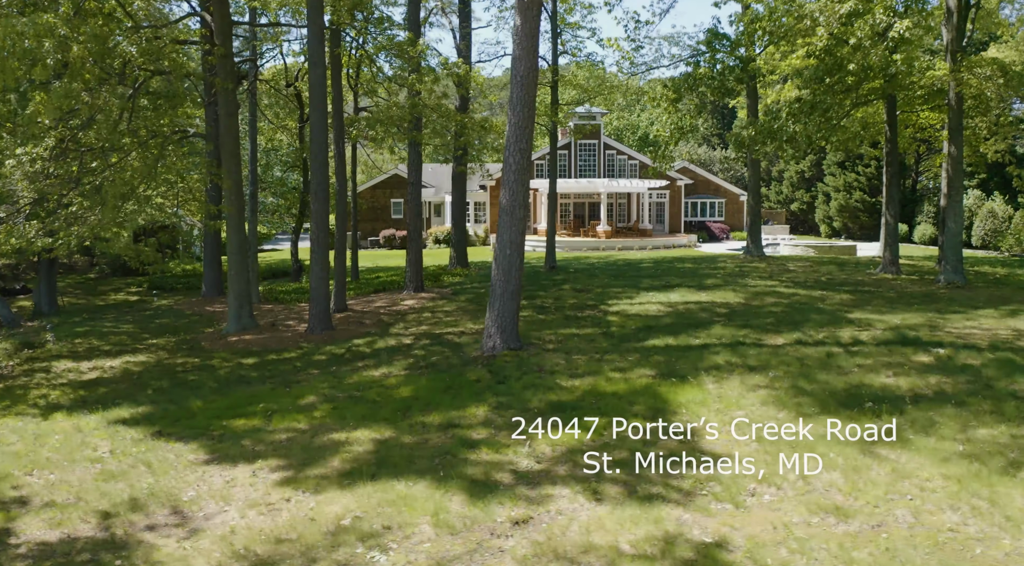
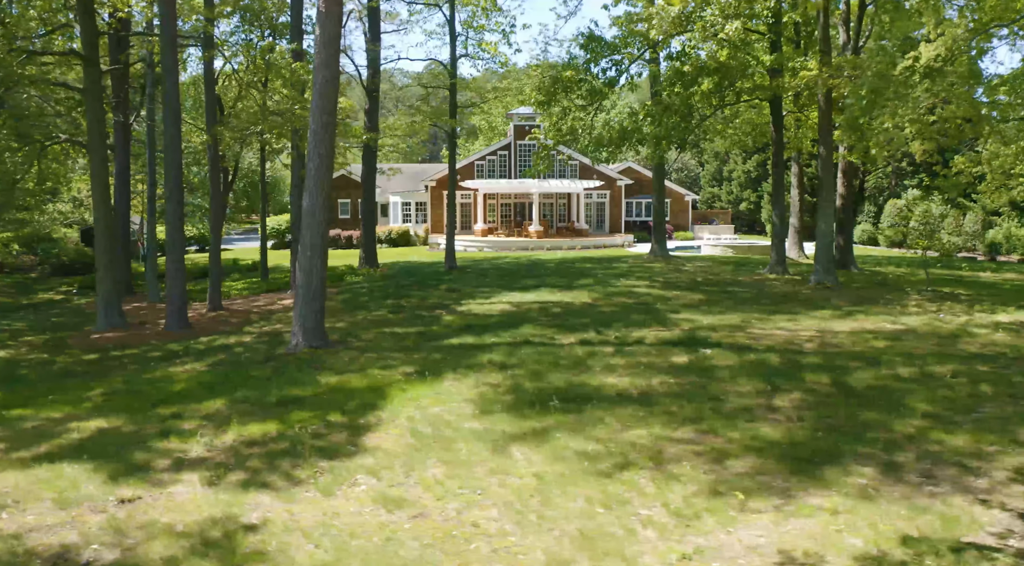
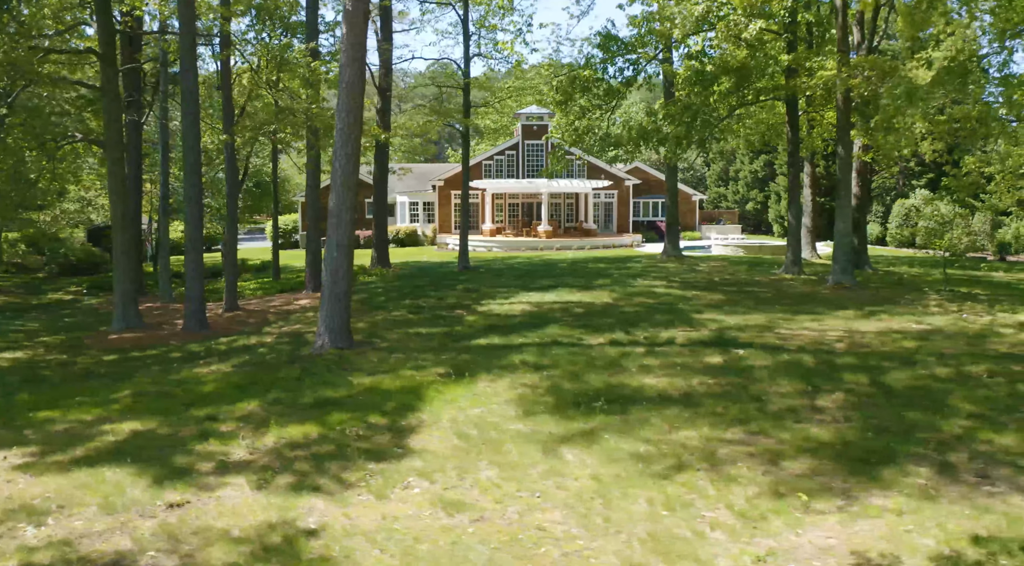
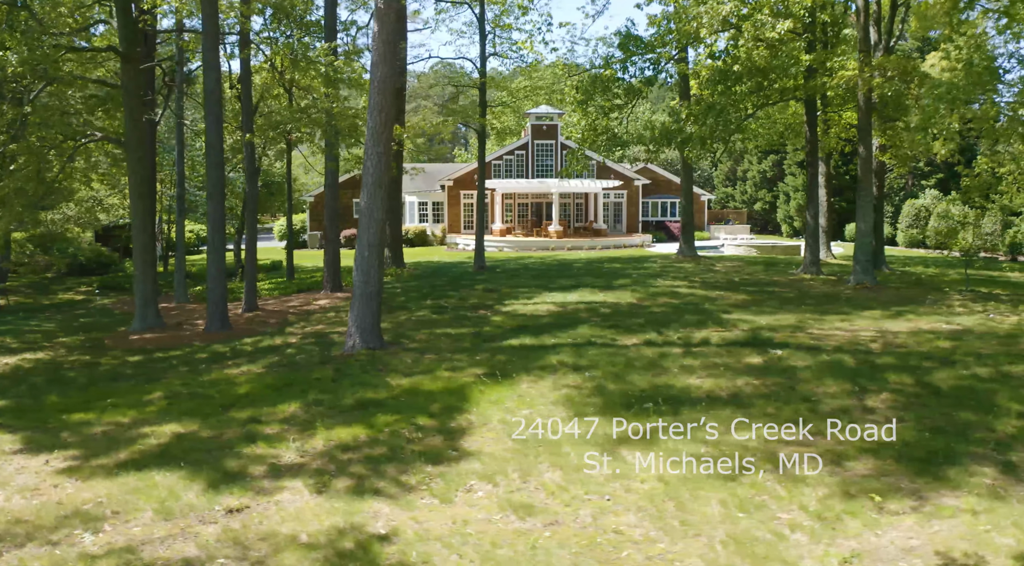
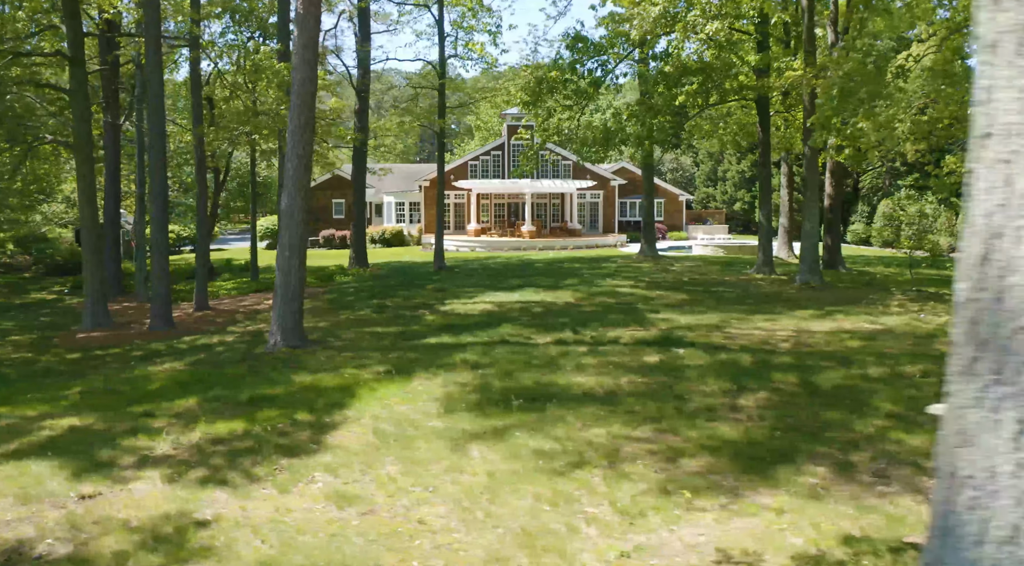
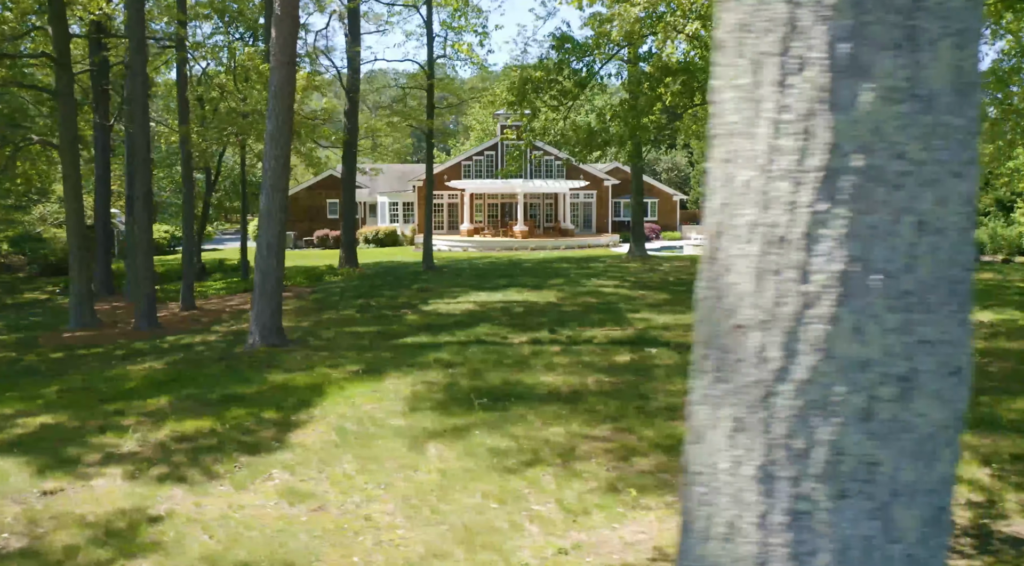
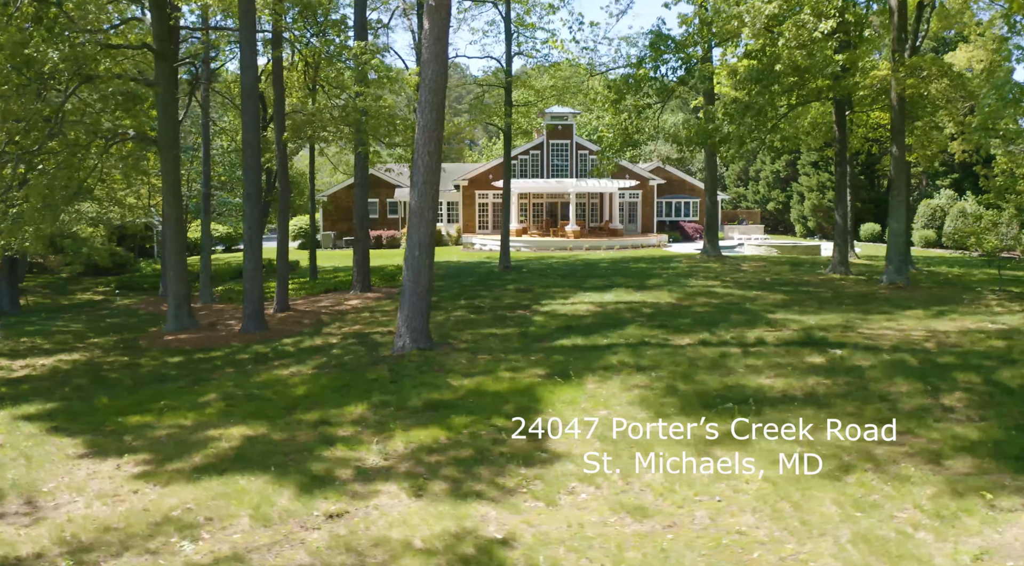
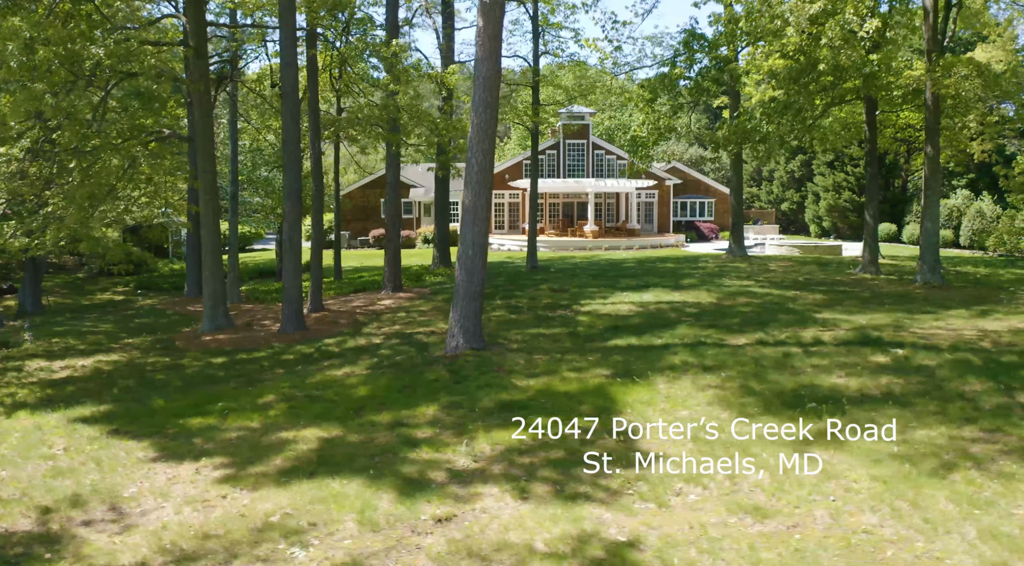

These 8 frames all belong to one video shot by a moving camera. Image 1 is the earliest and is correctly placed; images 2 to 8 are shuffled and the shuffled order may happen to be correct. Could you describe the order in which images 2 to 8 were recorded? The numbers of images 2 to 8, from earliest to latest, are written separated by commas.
8, 7, 4, 3, 2, 5, 6
